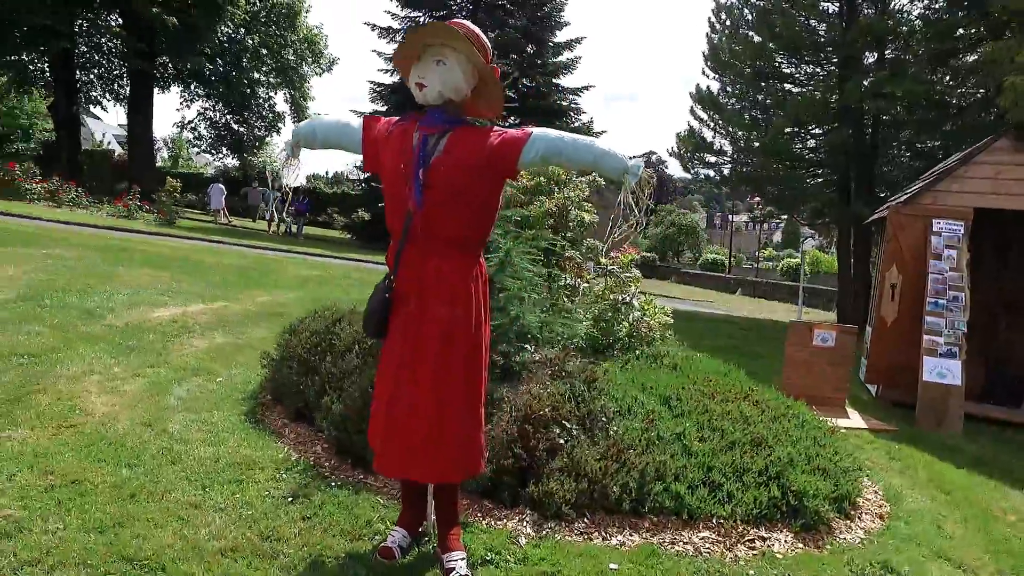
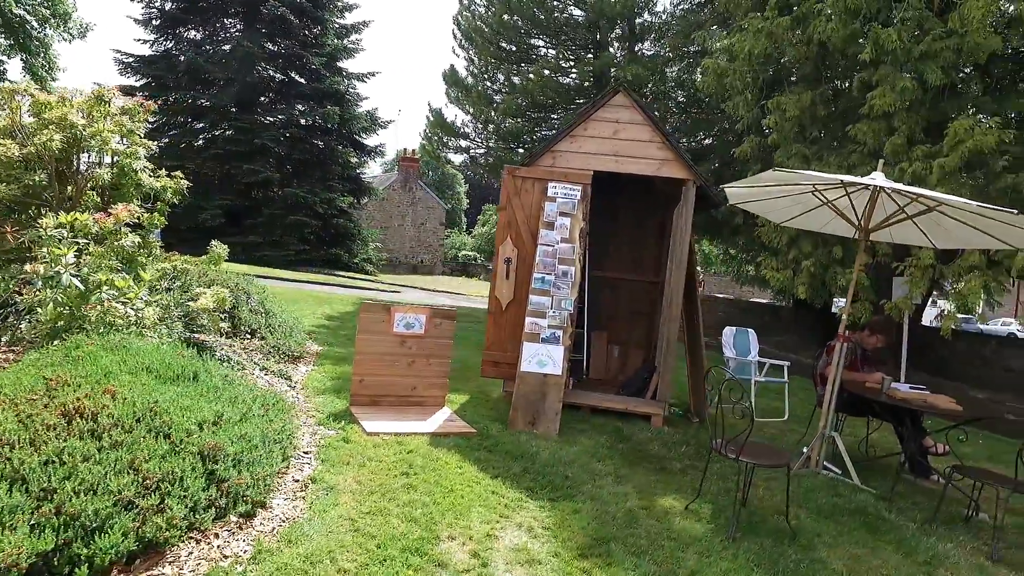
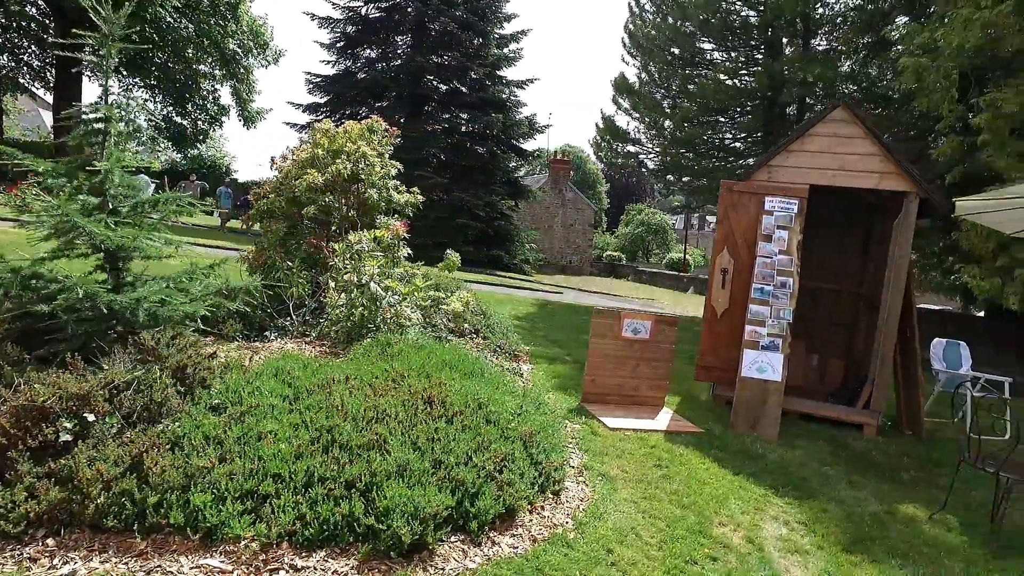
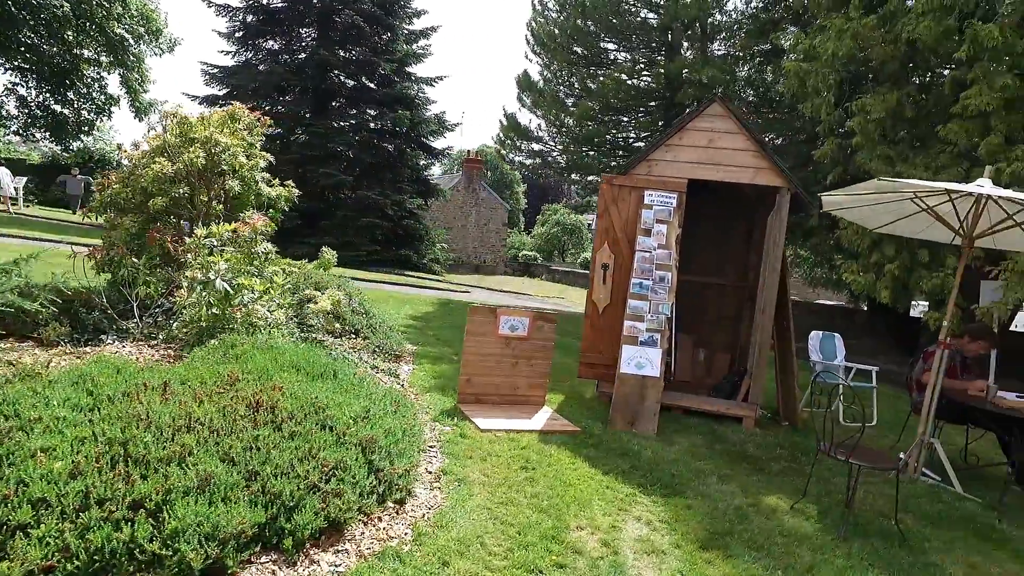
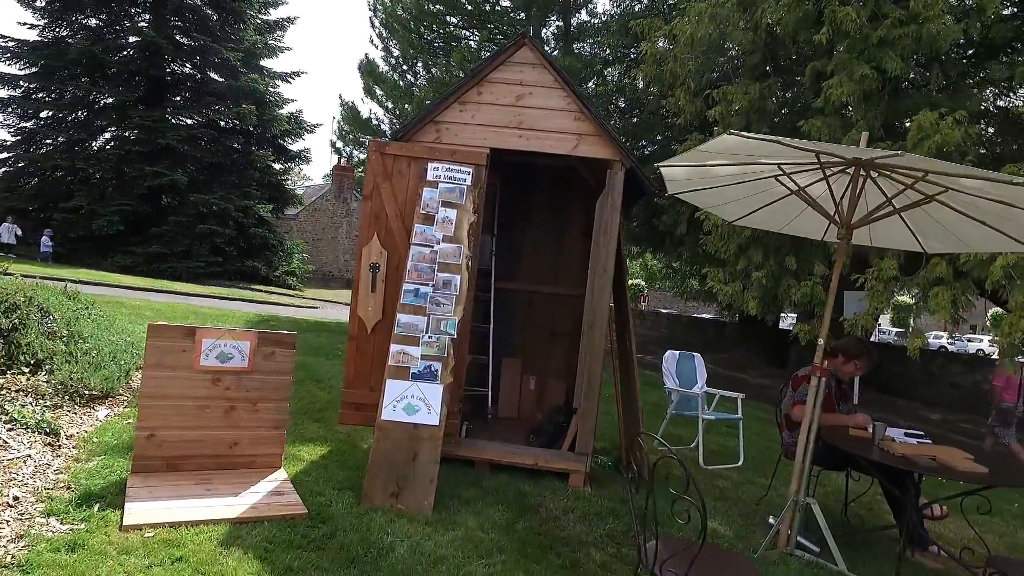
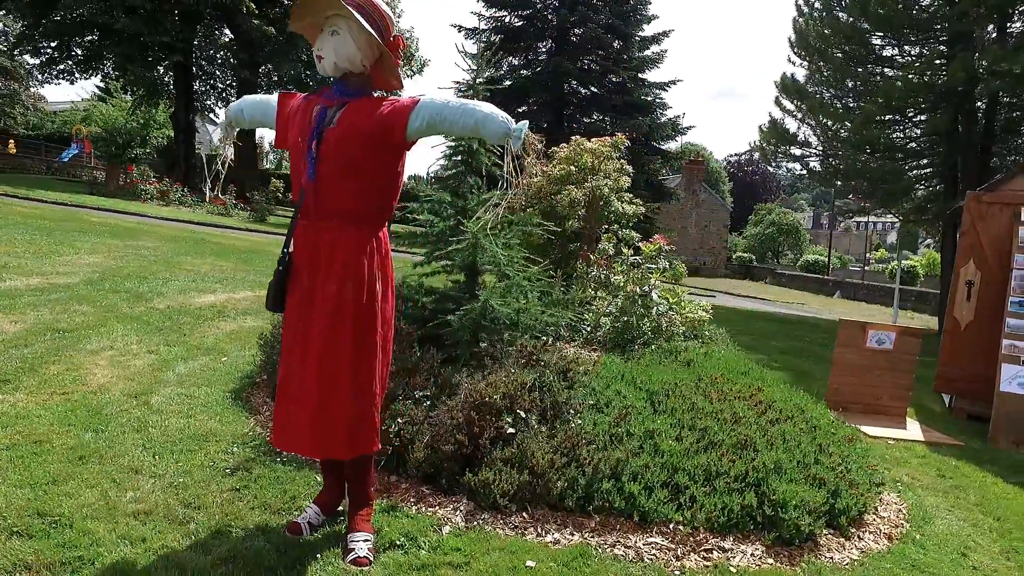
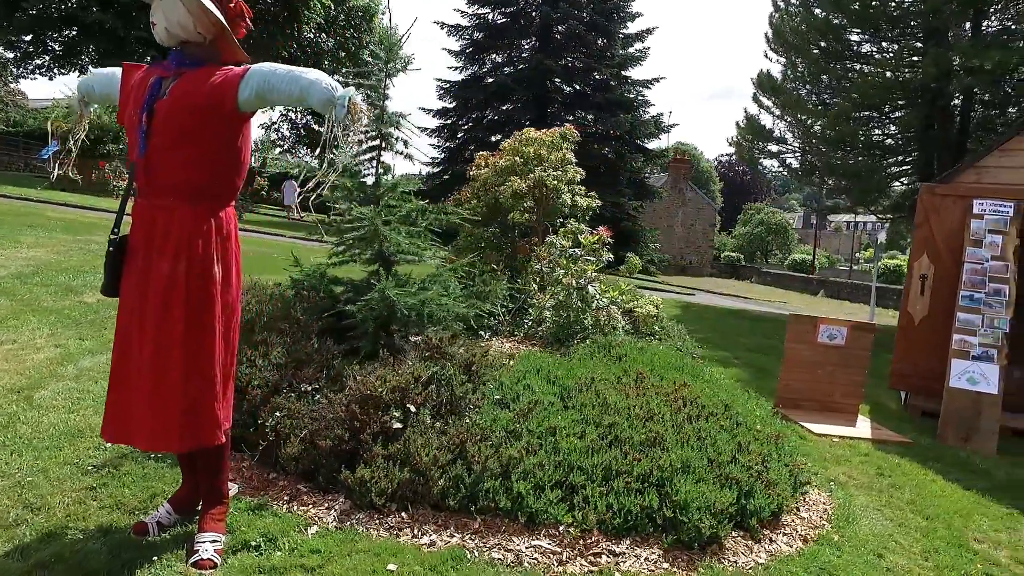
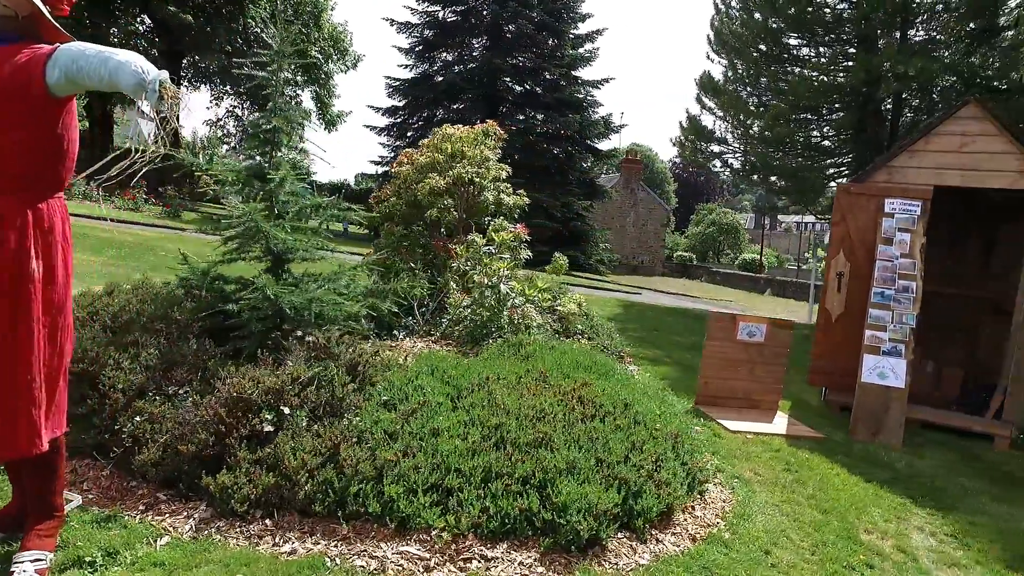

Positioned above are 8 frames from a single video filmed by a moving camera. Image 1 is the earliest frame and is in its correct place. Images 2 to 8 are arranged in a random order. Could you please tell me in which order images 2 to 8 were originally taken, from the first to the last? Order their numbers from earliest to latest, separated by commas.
6, 7, 8, 3, 4, 2, 5
